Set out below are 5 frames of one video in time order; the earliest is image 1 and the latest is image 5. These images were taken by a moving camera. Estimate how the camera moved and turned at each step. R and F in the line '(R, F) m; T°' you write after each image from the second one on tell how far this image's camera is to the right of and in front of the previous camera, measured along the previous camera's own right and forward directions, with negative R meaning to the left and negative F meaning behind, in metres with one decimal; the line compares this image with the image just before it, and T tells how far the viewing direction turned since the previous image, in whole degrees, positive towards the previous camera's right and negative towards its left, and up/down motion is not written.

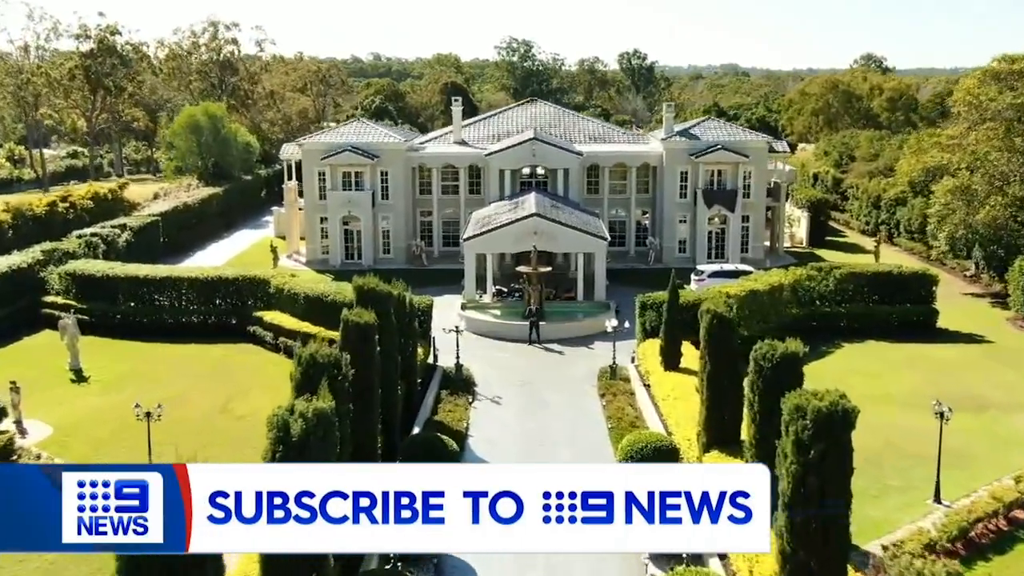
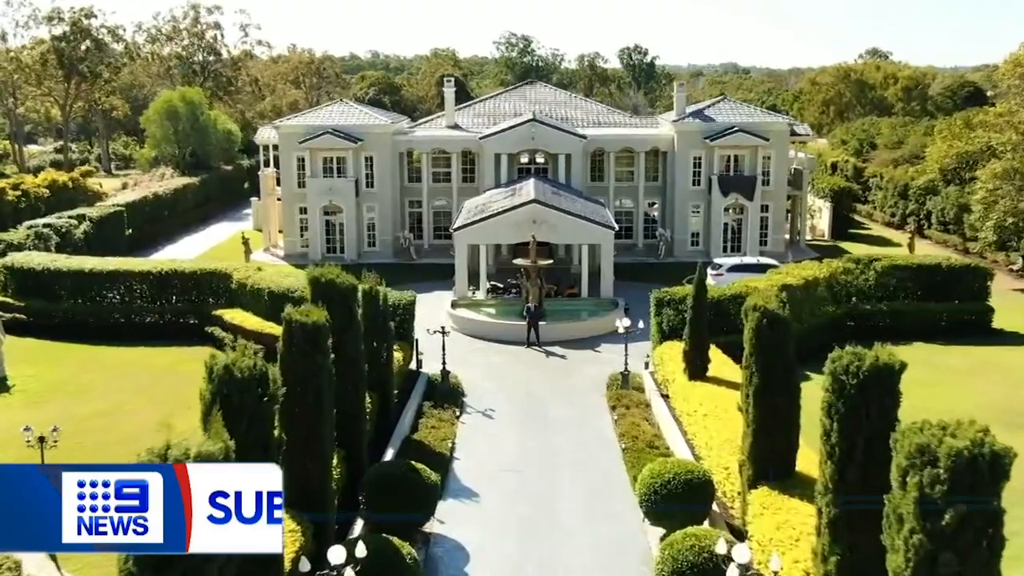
(+0.1, +4.3) m; 0°
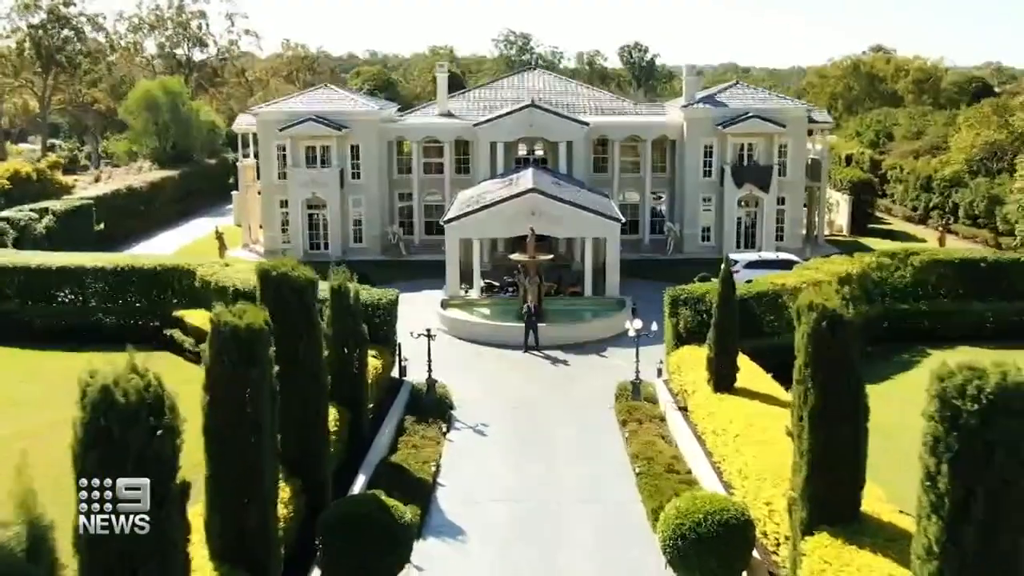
(+0.1, +3.2) m; 0°
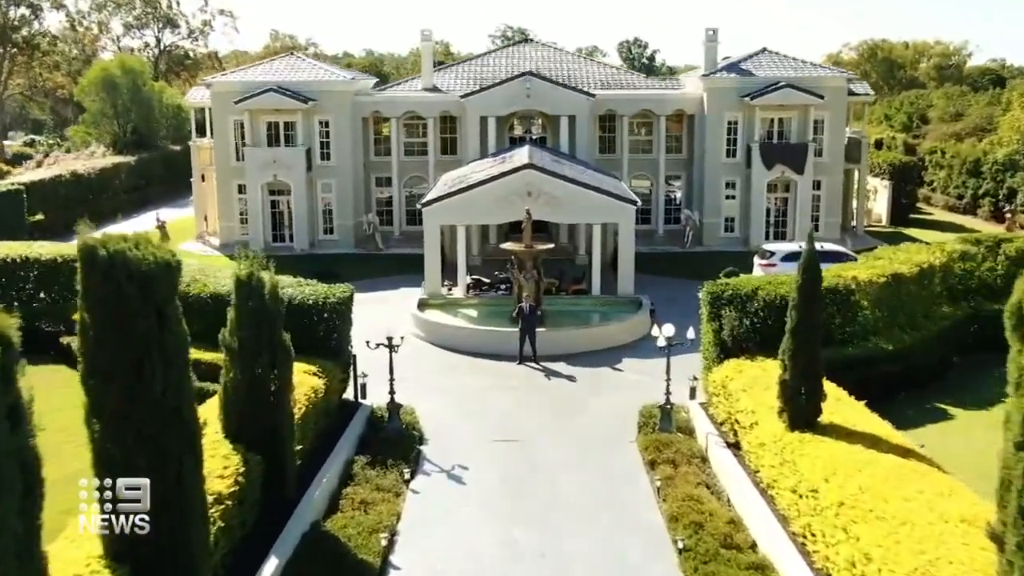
(+0.1, +5.7) m; 0°
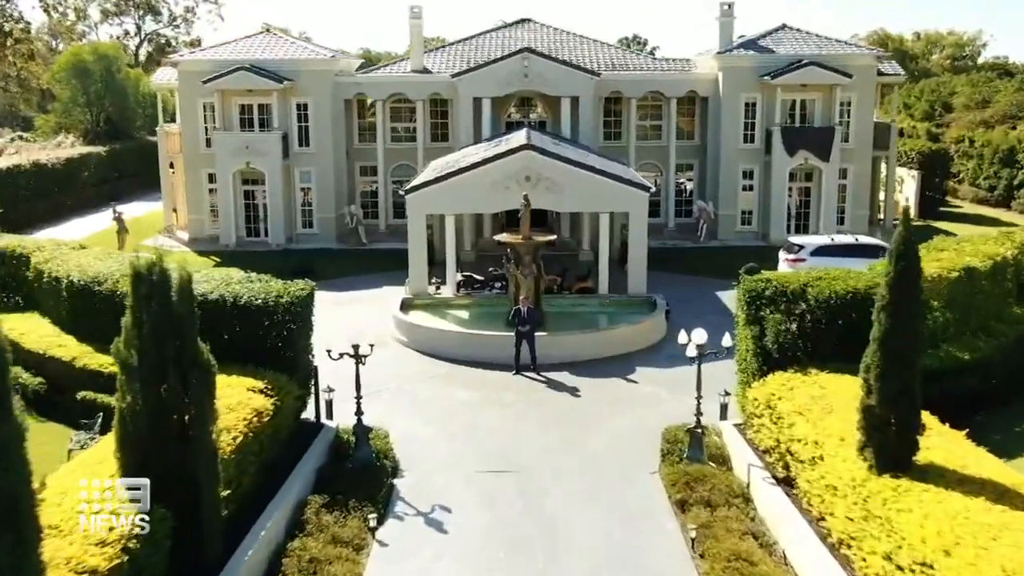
(0.0, +3.2) m; 0°
